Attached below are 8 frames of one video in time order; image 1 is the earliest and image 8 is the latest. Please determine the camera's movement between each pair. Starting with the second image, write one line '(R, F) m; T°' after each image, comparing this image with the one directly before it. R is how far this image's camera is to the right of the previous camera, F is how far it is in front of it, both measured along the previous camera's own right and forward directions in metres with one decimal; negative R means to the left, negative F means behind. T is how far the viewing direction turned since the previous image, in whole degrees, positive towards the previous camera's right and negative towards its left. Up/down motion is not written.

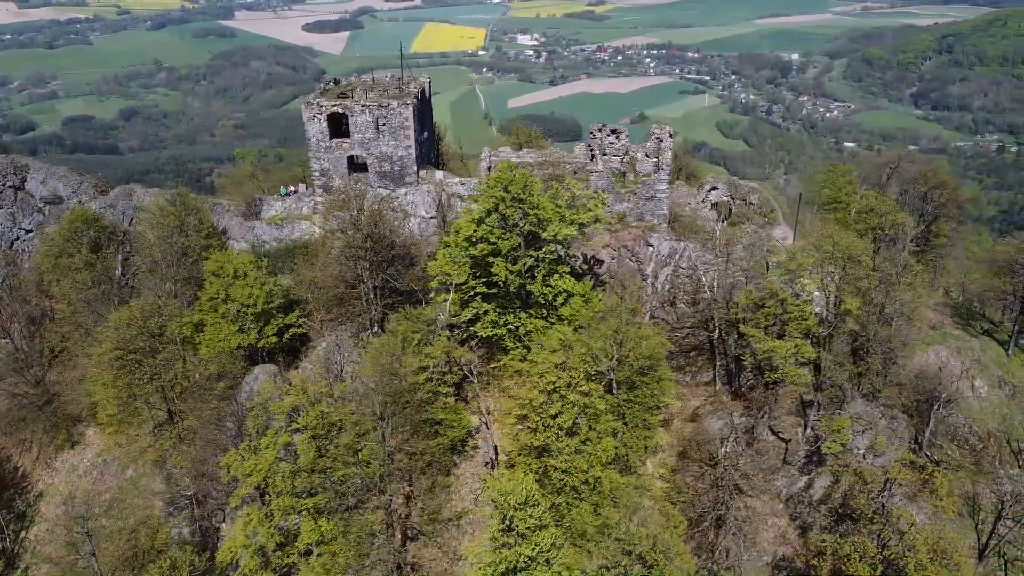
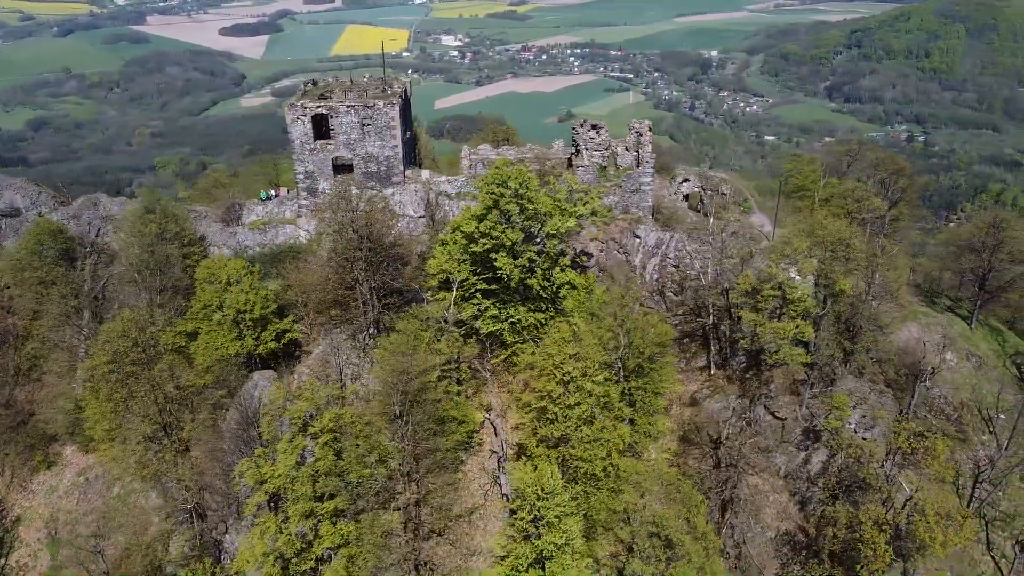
(-1.3, -0.1) m; +4°
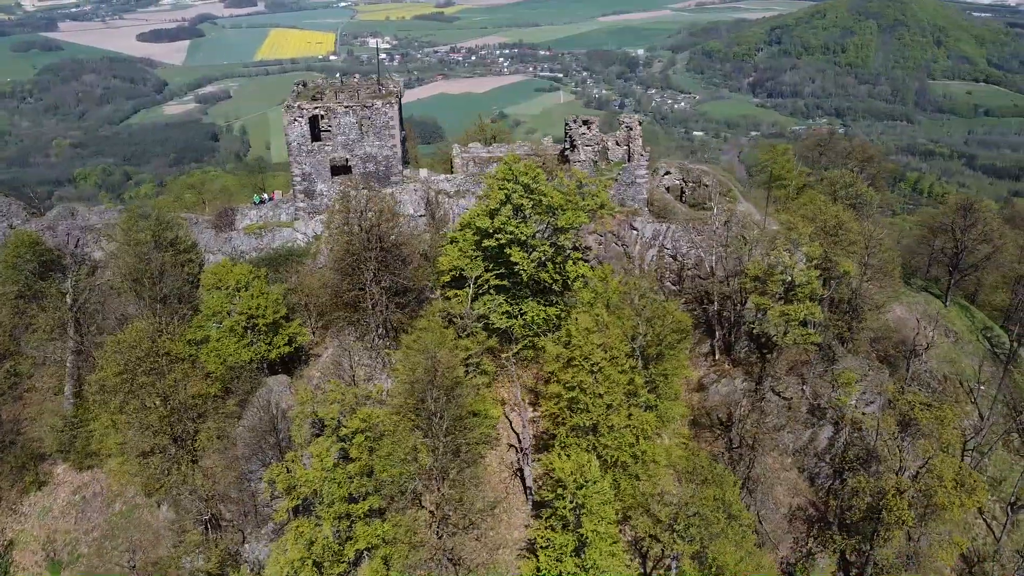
(-1.6, -0.1) m; +4°
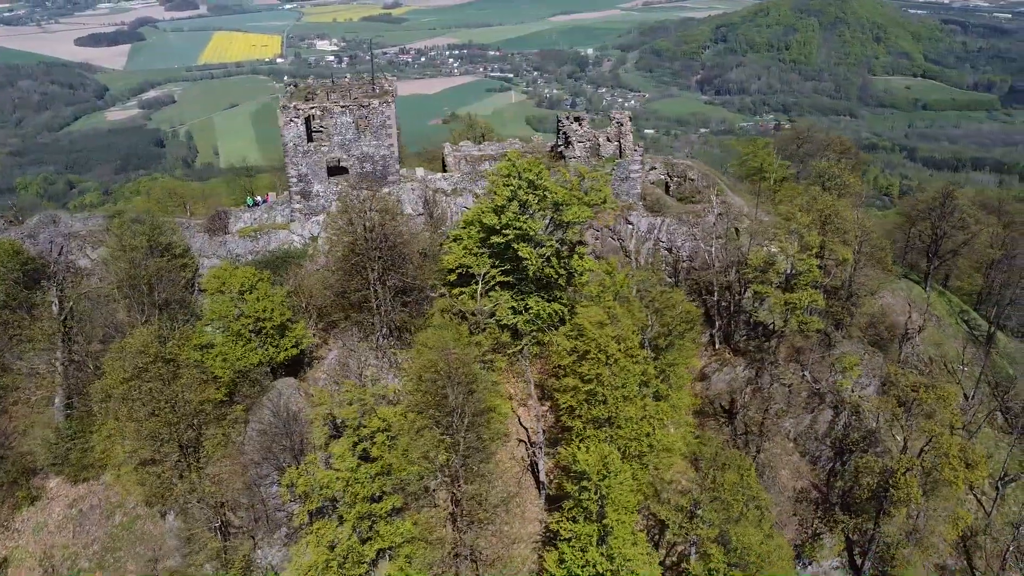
(-1.1, -0.1) m; +3°
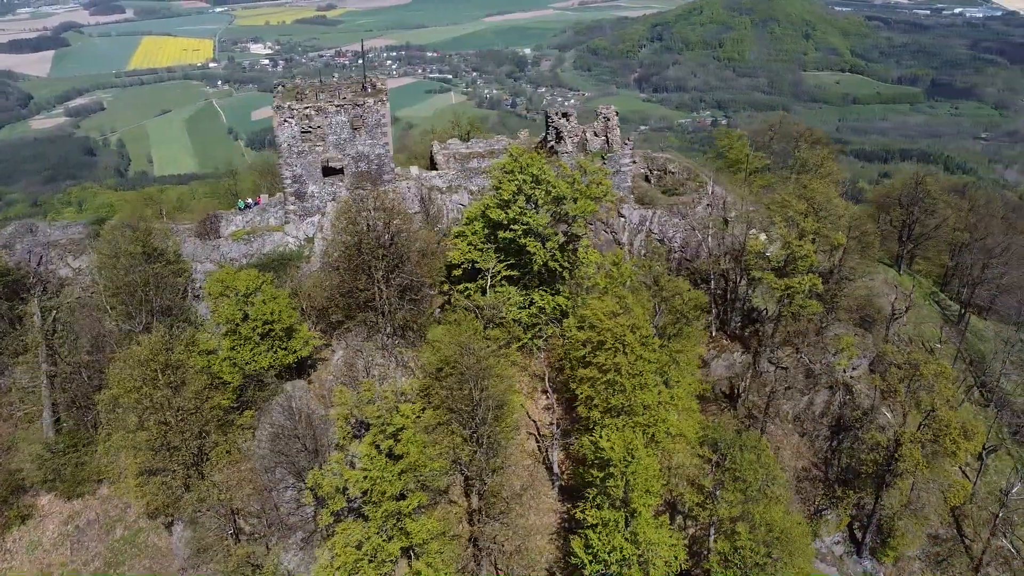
(-1.3, -0.1) m; +3°
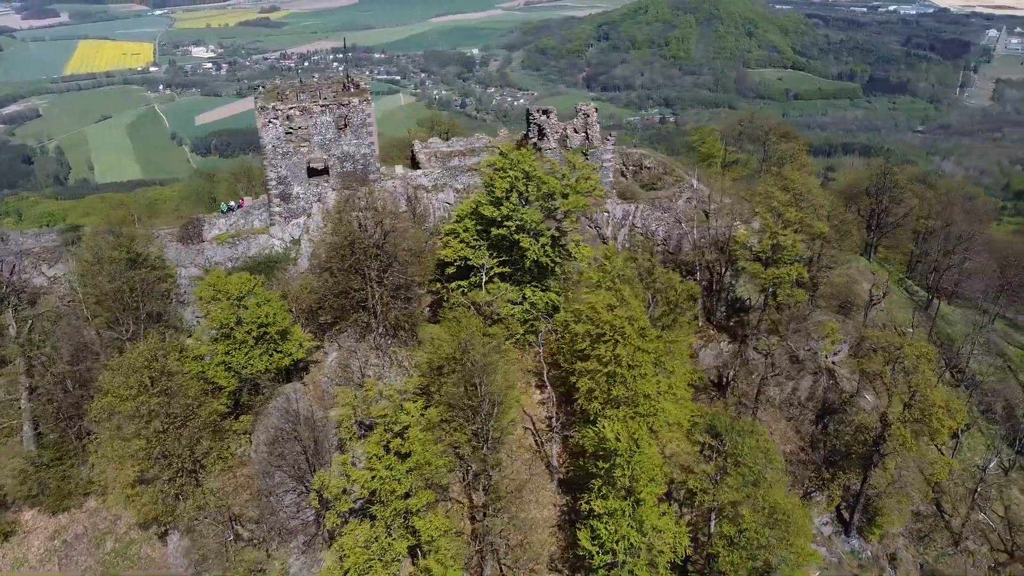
(-0.8, -0.1) m; +3°
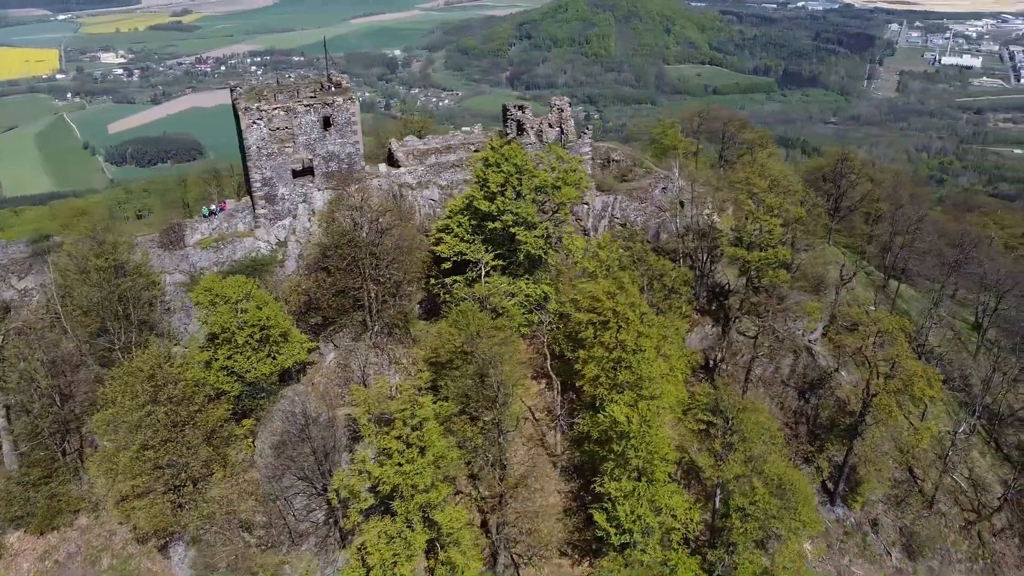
(-1.3, -0.3) m; +4°
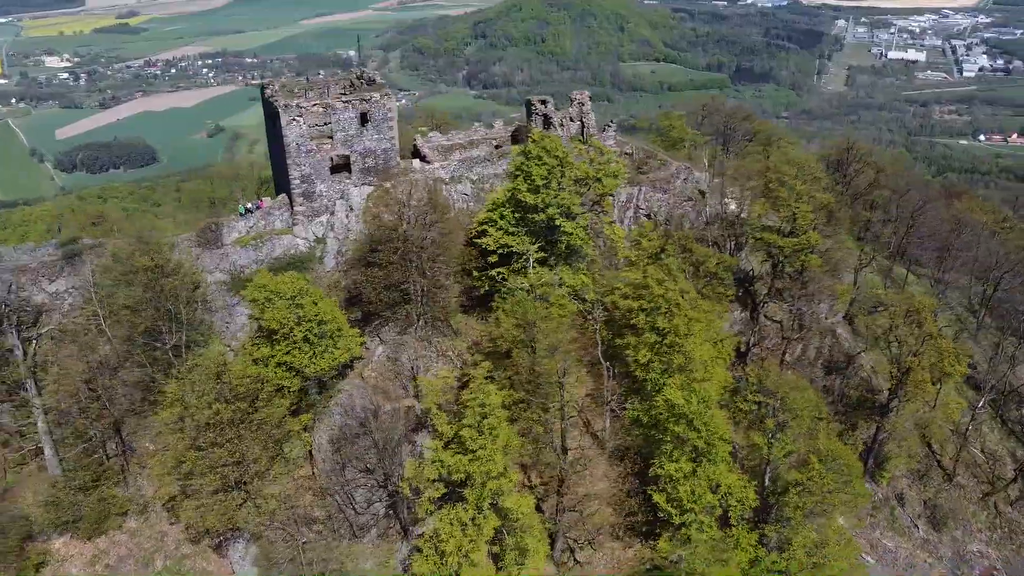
(-2.3, -0.3) m; +2°
